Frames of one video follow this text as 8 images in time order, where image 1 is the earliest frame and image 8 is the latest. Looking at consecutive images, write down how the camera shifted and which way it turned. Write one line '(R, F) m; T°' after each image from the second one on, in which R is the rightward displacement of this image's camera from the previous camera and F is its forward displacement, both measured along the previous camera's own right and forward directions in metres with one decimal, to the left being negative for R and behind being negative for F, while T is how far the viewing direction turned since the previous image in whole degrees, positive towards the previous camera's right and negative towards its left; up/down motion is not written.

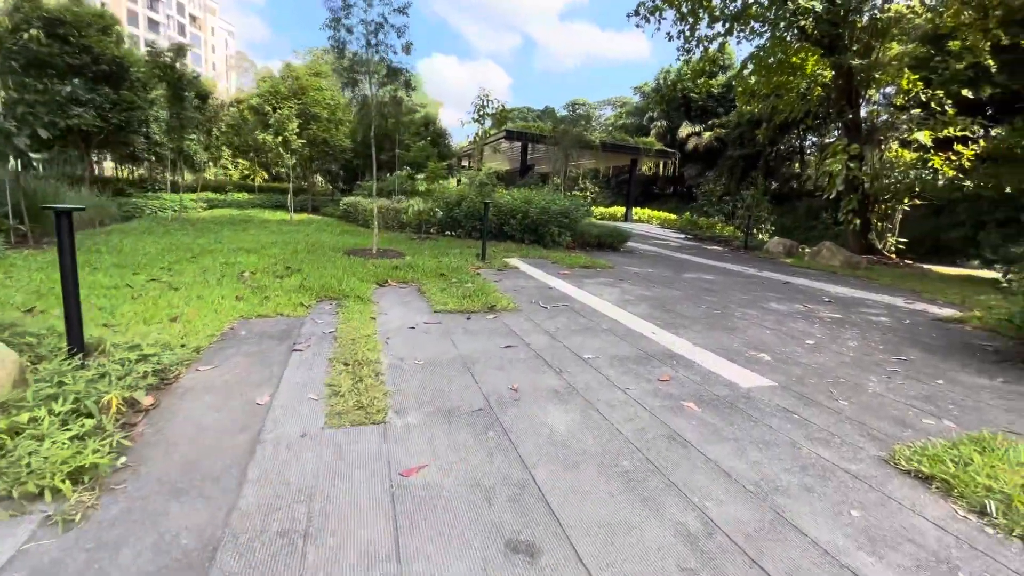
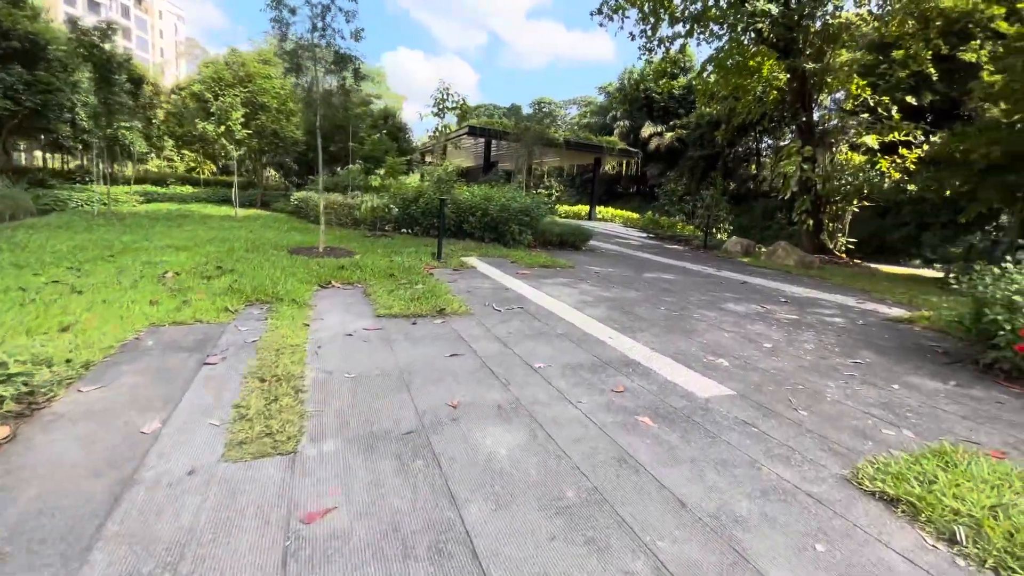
(+0.1, +0.3) m; +4°
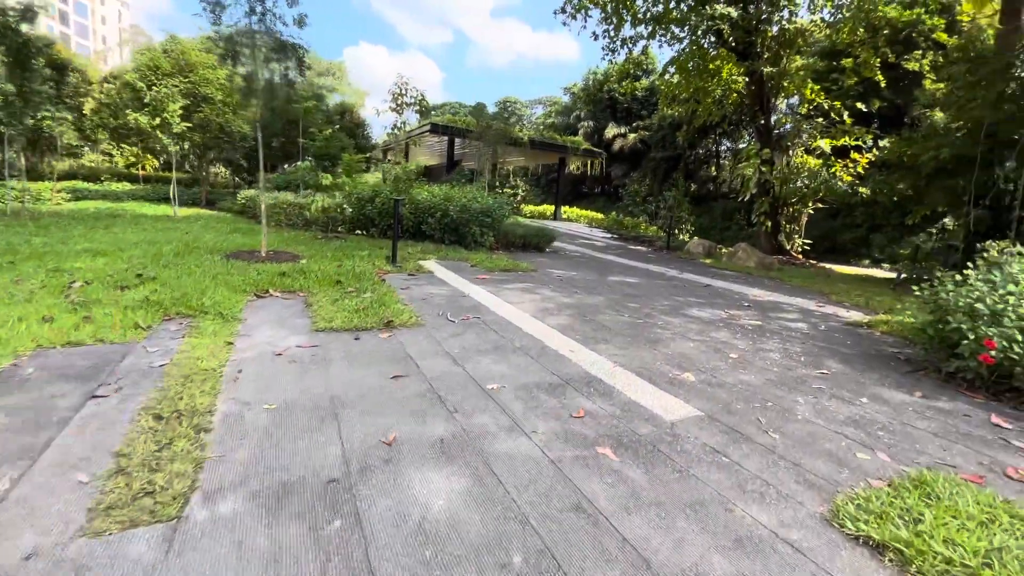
(+0.1, +0.3) m; +4°
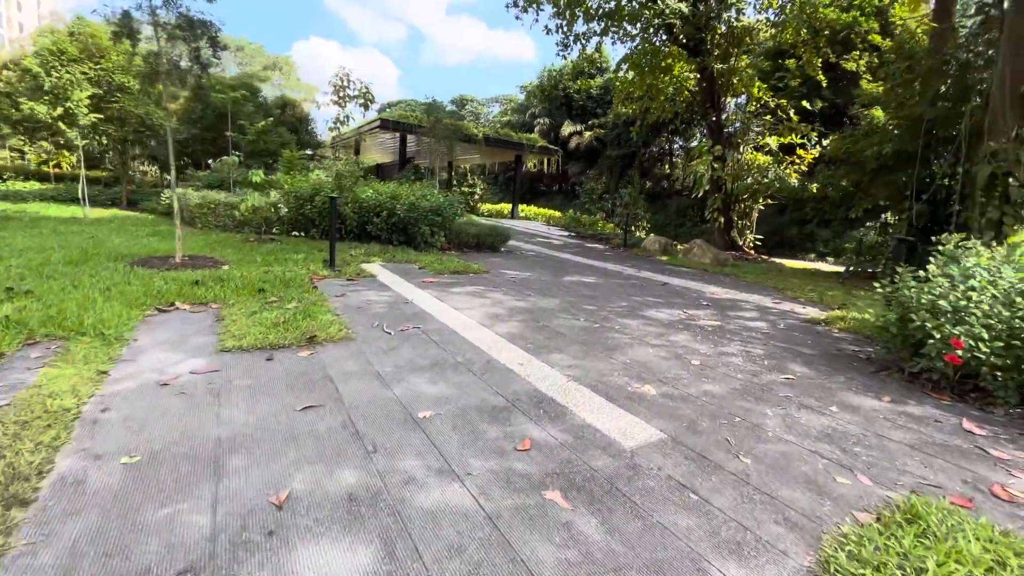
(+0.1, +0.4) m; +5°
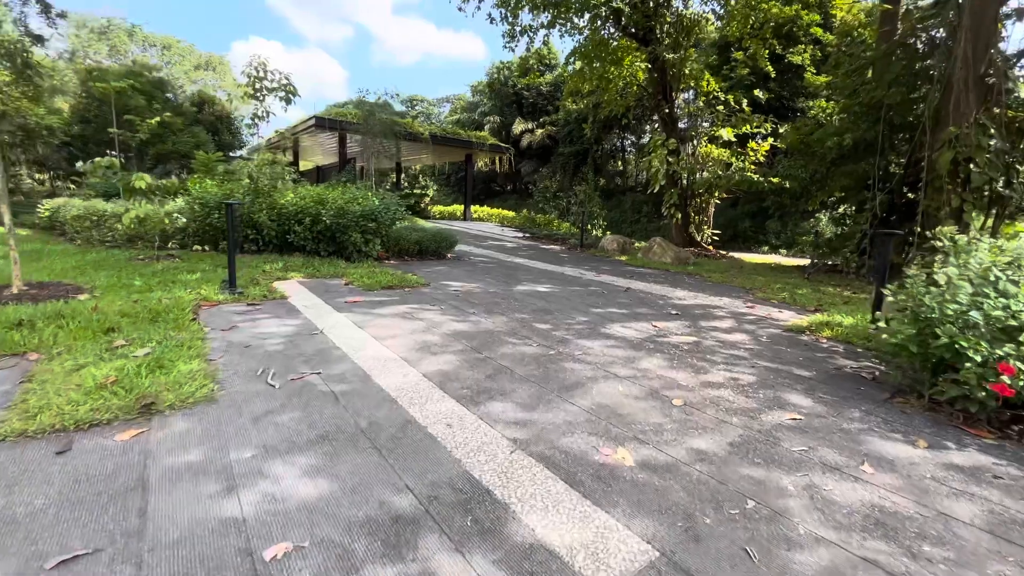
(+0.2, +0.9) m; +5°
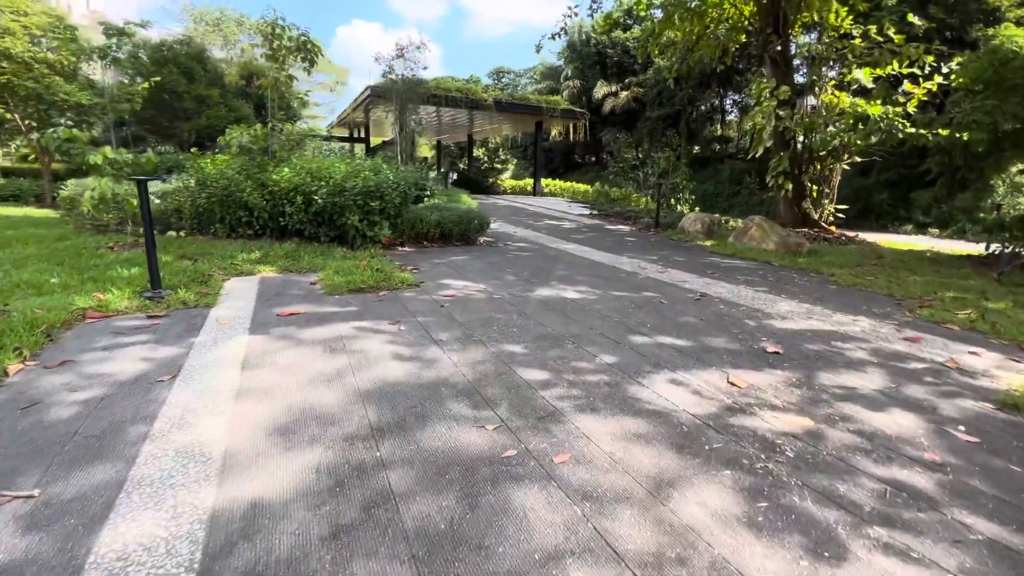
(+0.7, +1.8) m; -11°
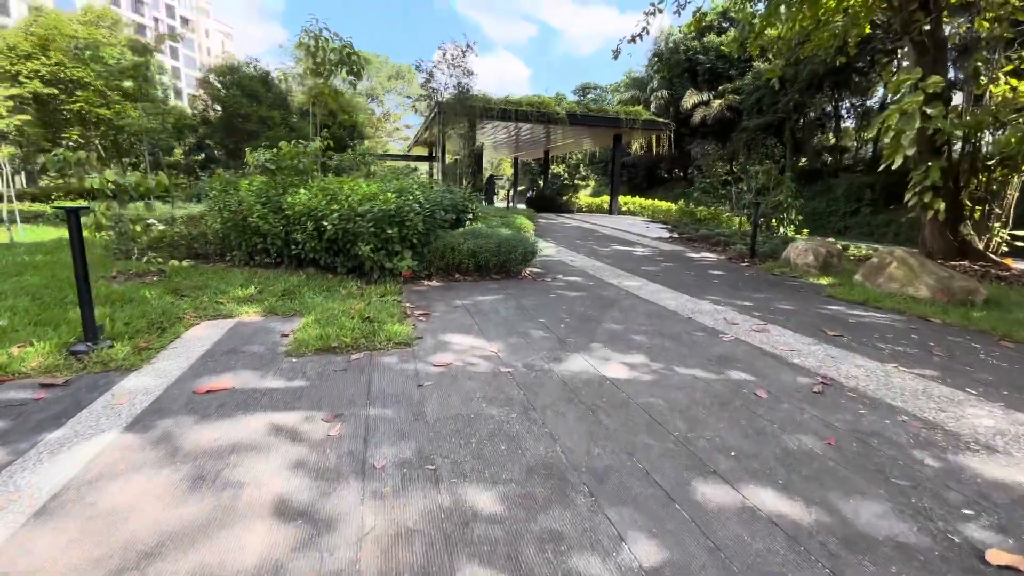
(+0.4, +1.3) m; -10°
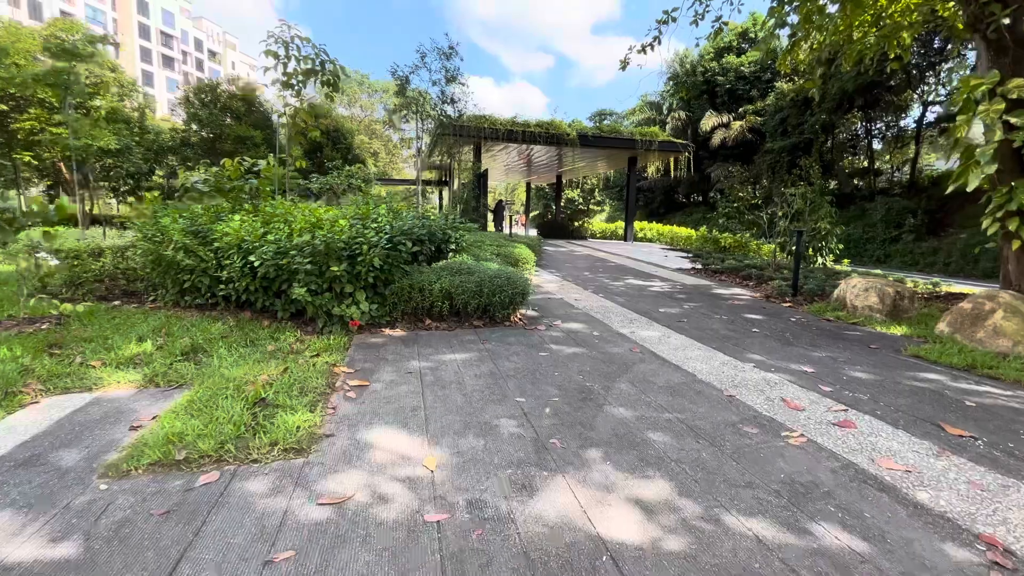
(+0.3, +1.2) m; -2°
